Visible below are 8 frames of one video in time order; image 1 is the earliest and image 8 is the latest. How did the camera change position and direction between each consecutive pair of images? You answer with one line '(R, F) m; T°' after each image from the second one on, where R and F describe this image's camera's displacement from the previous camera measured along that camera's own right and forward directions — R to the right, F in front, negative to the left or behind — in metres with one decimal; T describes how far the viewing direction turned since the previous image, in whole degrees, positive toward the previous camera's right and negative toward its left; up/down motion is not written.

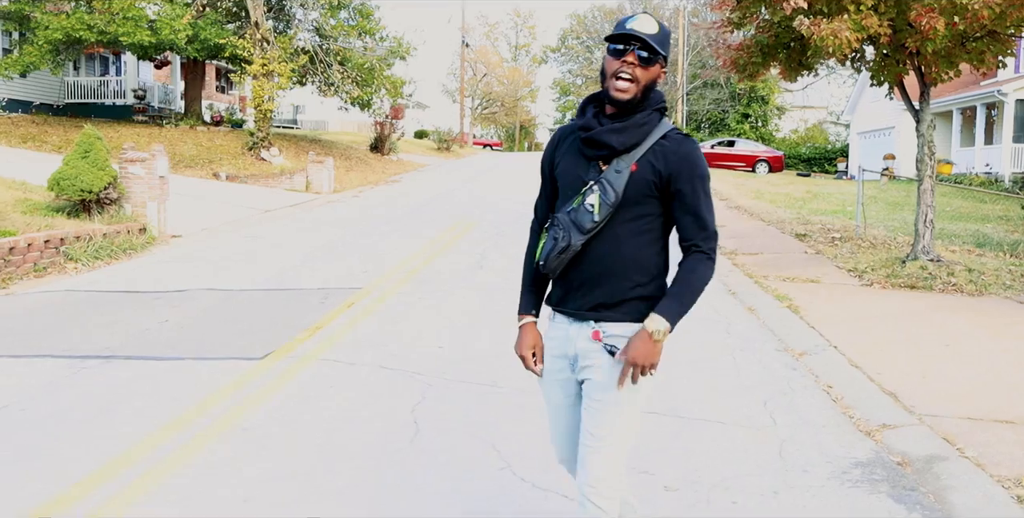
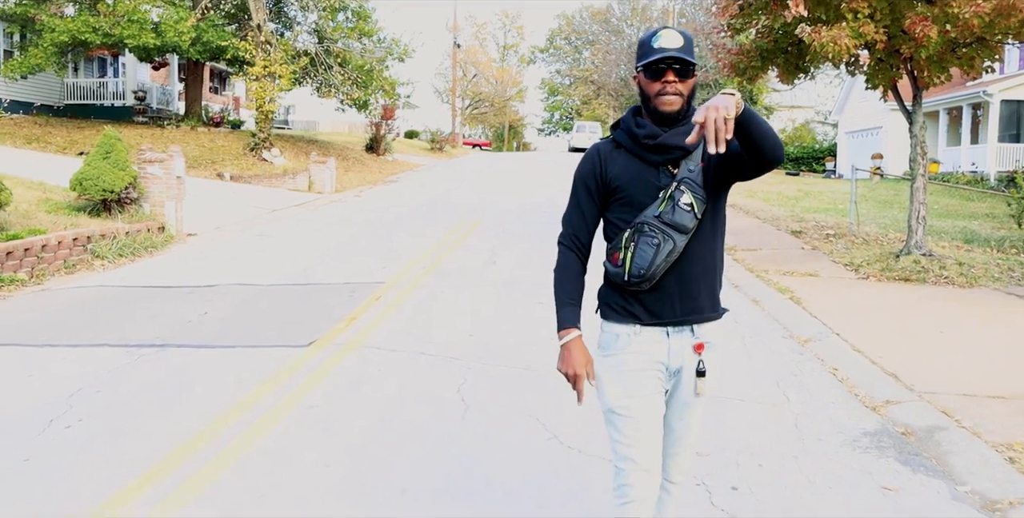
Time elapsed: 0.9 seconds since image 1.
(-0.3, -0.5) m; +1°
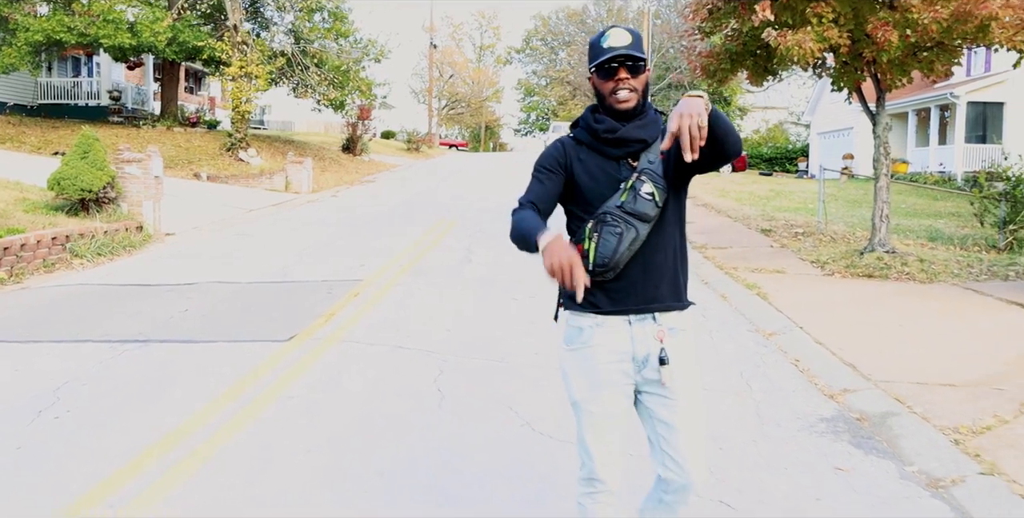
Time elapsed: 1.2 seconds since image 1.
(0.0, -0.2) m; +1°
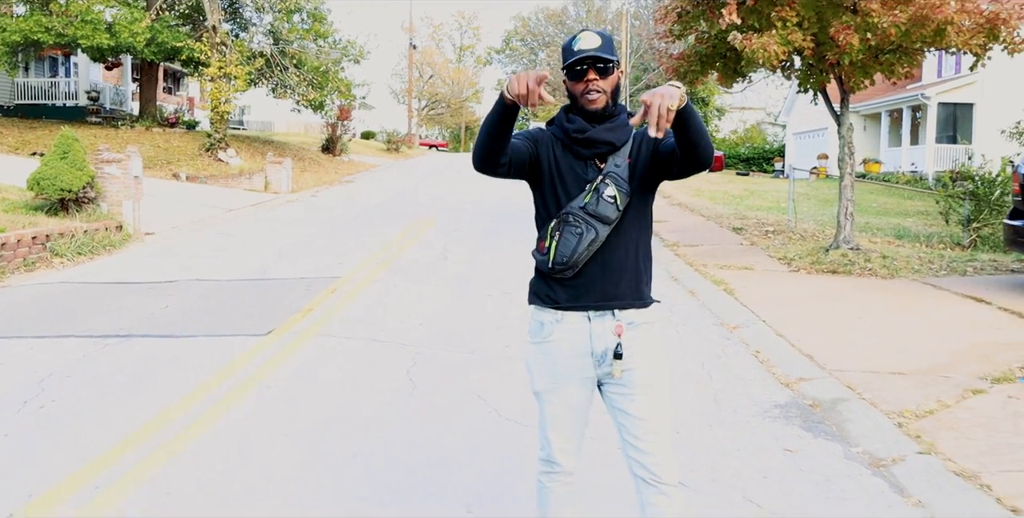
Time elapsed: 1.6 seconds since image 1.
(+0.1, -0.2) m; +1°
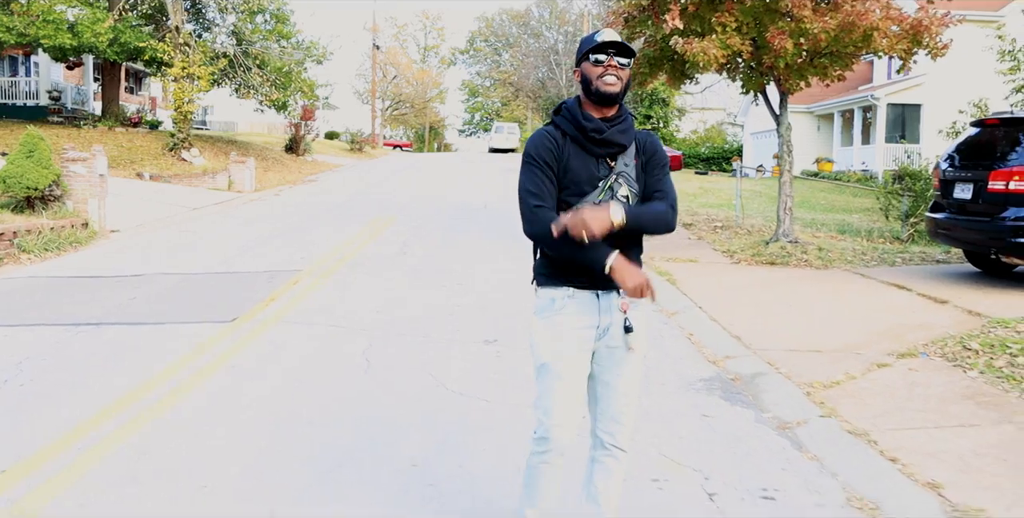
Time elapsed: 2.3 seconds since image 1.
(+0.1, -0.5) m; +2°
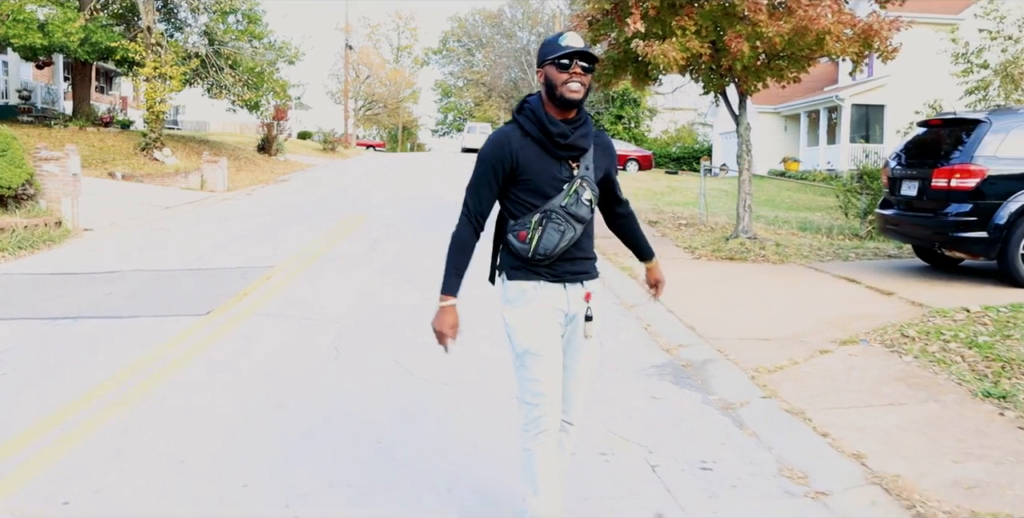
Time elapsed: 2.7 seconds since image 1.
(+0.1, -0.3) m; +1°
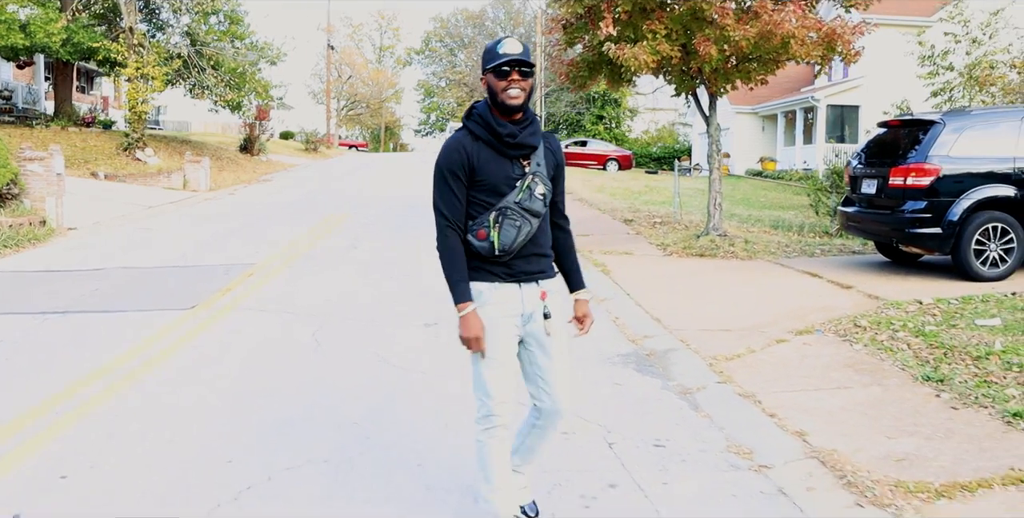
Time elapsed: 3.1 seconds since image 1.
(+0.1, -0.3) m; +1°
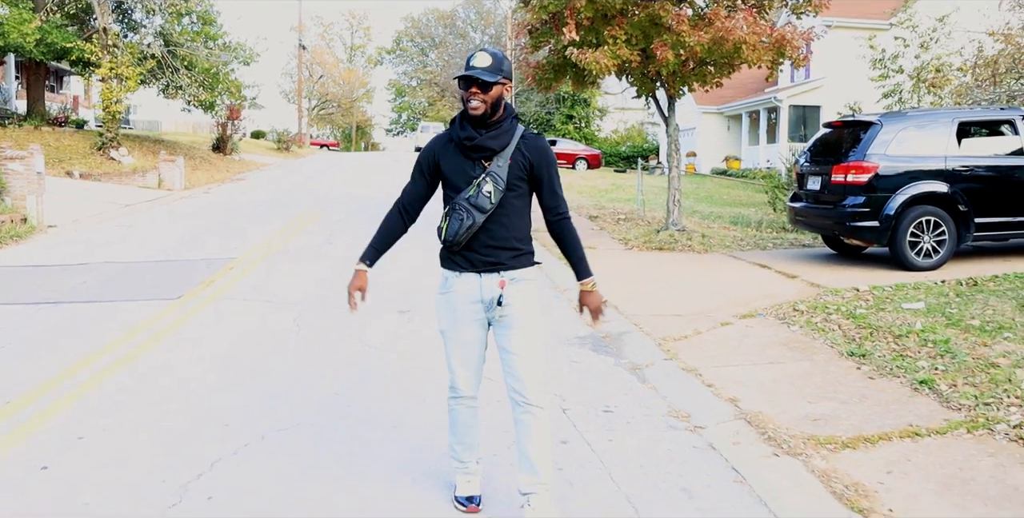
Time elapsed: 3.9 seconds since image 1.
(0.0, -0.6) m; +2°
